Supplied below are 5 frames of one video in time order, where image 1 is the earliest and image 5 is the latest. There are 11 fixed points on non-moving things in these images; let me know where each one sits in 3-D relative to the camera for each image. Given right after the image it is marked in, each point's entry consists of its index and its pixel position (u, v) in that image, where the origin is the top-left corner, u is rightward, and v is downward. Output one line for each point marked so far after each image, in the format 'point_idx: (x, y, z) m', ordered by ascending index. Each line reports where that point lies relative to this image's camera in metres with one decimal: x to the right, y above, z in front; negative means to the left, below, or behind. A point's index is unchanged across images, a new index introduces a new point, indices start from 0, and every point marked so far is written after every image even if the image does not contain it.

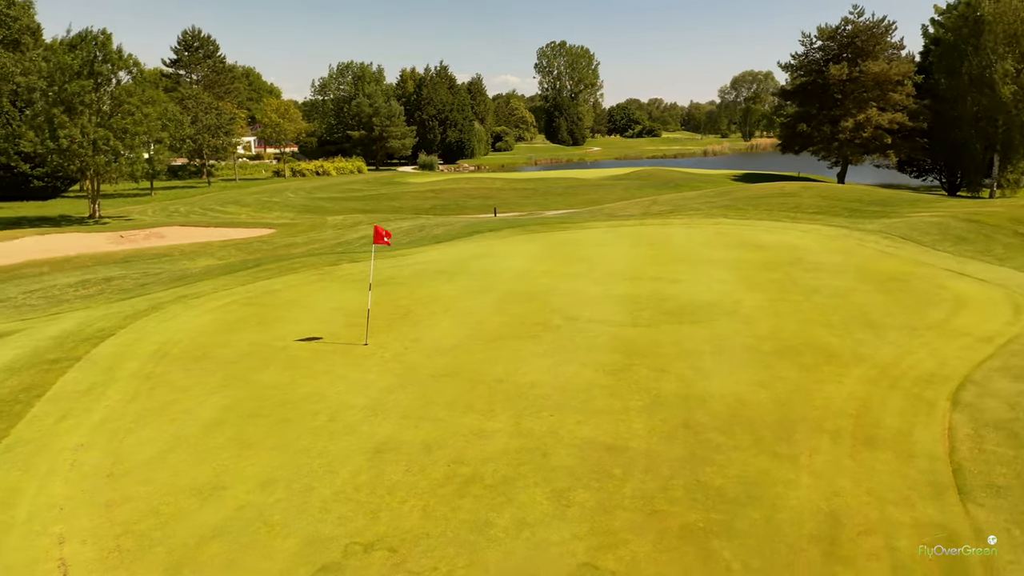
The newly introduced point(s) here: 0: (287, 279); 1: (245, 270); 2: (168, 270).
0: (-4.6, +0.2, +16.4) m
1: (-5.9, +0.4, +18.0) m
2: (-8.4, +0.4, +19.8) m
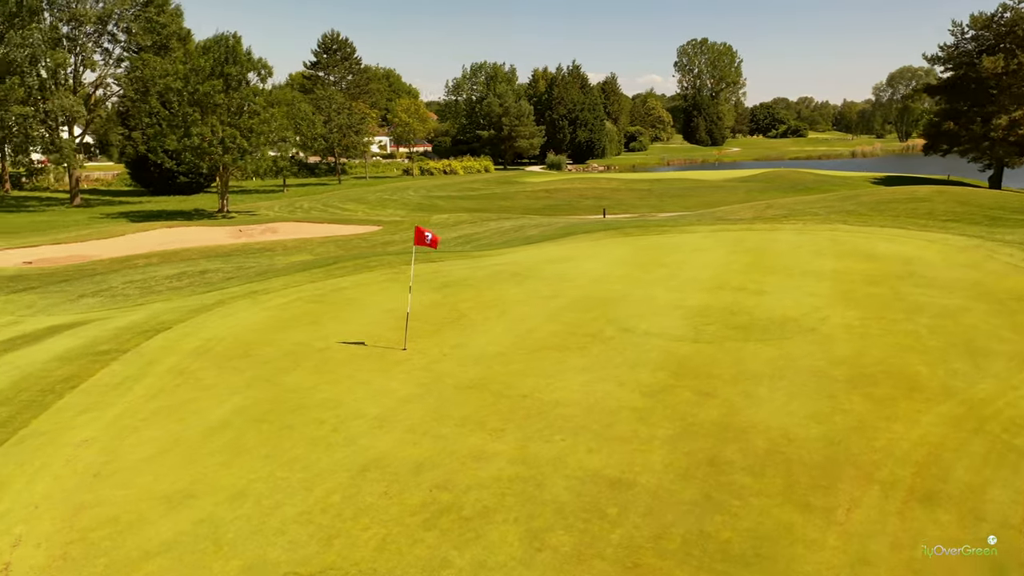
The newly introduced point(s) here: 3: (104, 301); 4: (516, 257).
0: (-3.1, +0.2, +16.3) m
1: (-4.2, +0.5, +18.1) m
2: (-6.3, +0.6, +20.3) m
3: (-8.6, -0.3, +17.3) m
4: (+0.1, +0.7, +19.1) m
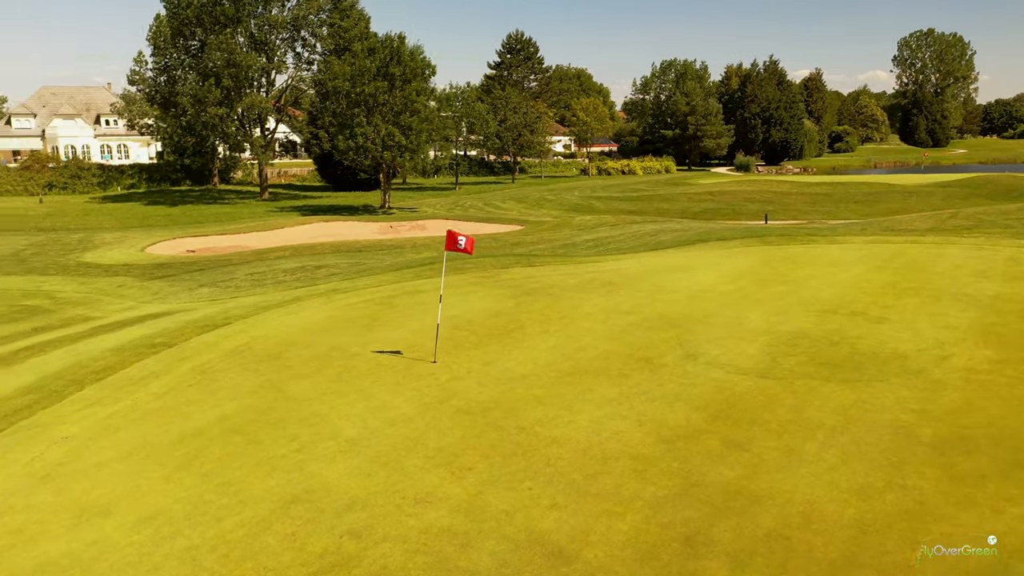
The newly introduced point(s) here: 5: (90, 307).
0: (-1.3, +0.2, +15.6) m
1: (-1.9, +0.4, +17.7) m
2: (-3.5, +0.6, +20.3) m
3: (-6.5, -0.1, +17.9) m
4: (+2.5, +0.5, +17.6) m
5: (-9.1, -0.4, +17.4) m
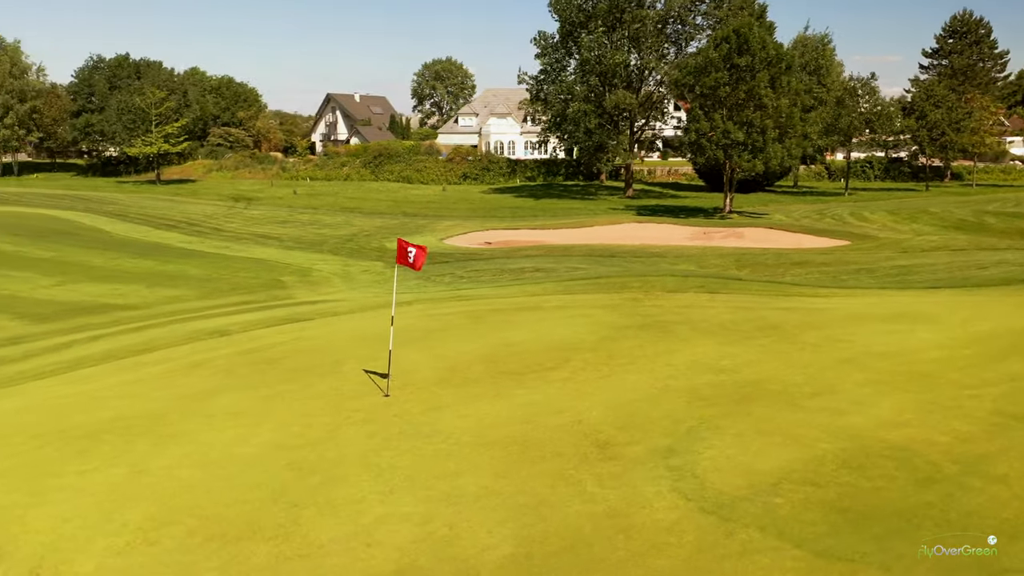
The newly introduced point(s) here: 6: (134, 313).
0: (+1.2, -0.2, +13.4) m
1: (+1.7, +0.1, +15.4) m
2: (+1.7, +0.4, +18.5) m
3: (-2.1, +0.1, +17.9) m
4: (+5.4, -0.3, +13.1) m
5: (-4.6, 0.0, +18.8) m
6: (-7.5, -0.5, +16.2) m
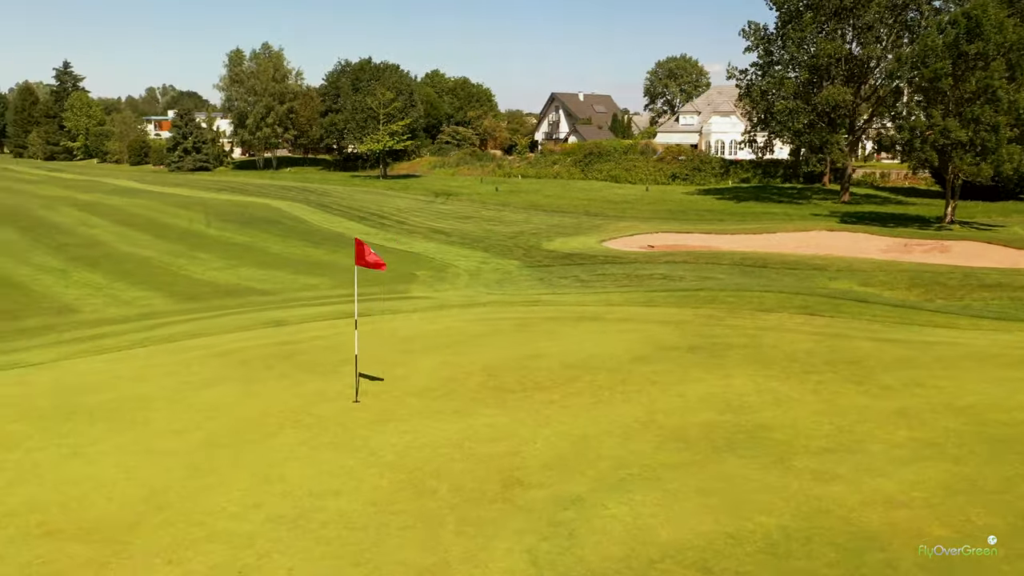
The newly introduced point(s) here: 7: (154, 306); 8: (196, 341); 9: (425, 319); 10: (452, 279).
0: (+2.2, -0.3, +12.1) m
1: (+3.3, -0.1, +13.9) m
2: (+4.2, +0.2, +16.8) m
3: (+0.3, 0.0, +17.4) m
4: (+6.2, -0.7, +10.6) m
5: (-1.8, +0.1, +19.0) m
6: (-5.3, -0.2, +17.2) m
7: (-7.4, -0.4, +16.8) m
8: (-4.2, -0.7, +11.1) m
9: (-1.2, -0.5, +12.1) m
10: (-1.4, +0.2, +19.2) m
